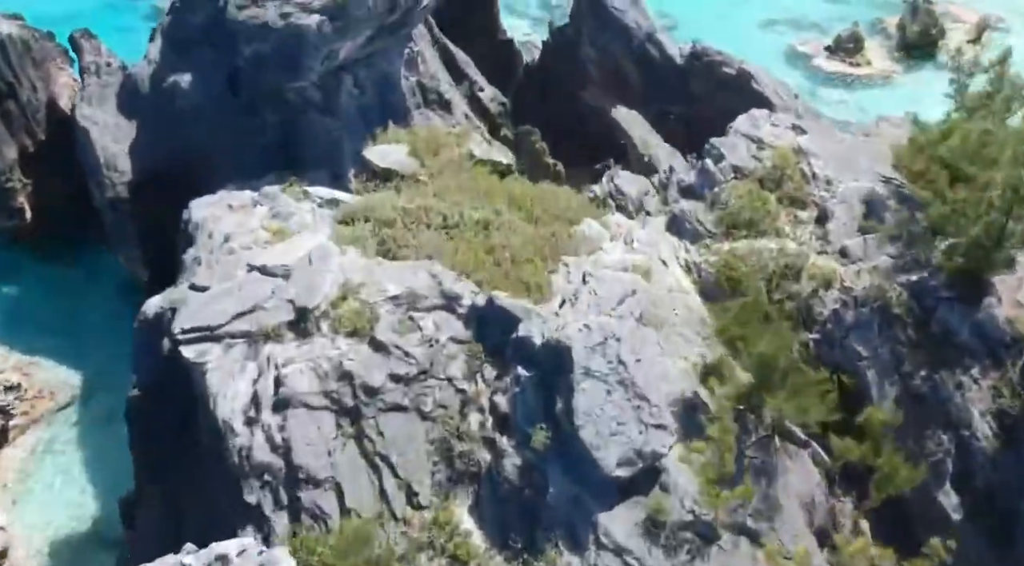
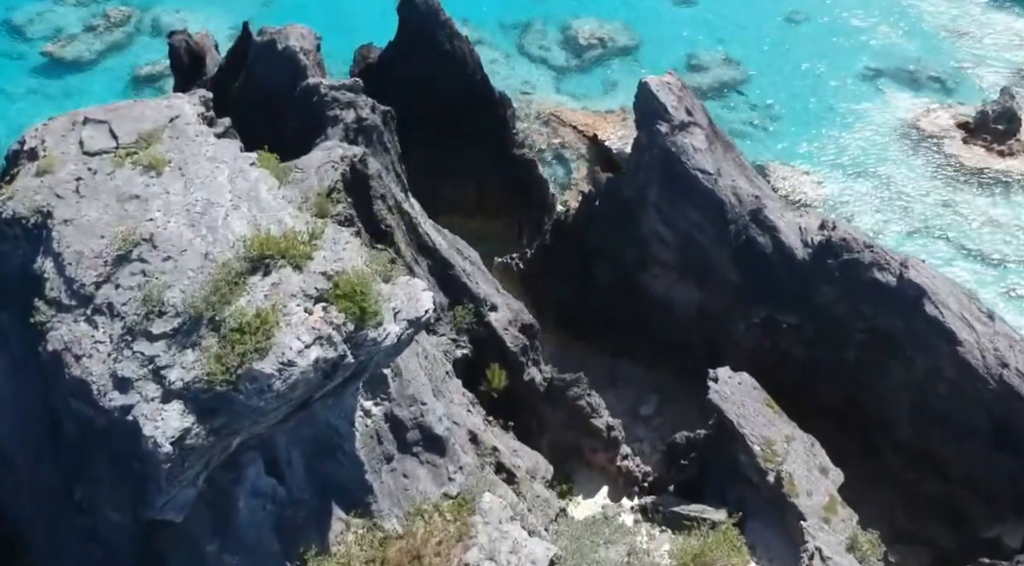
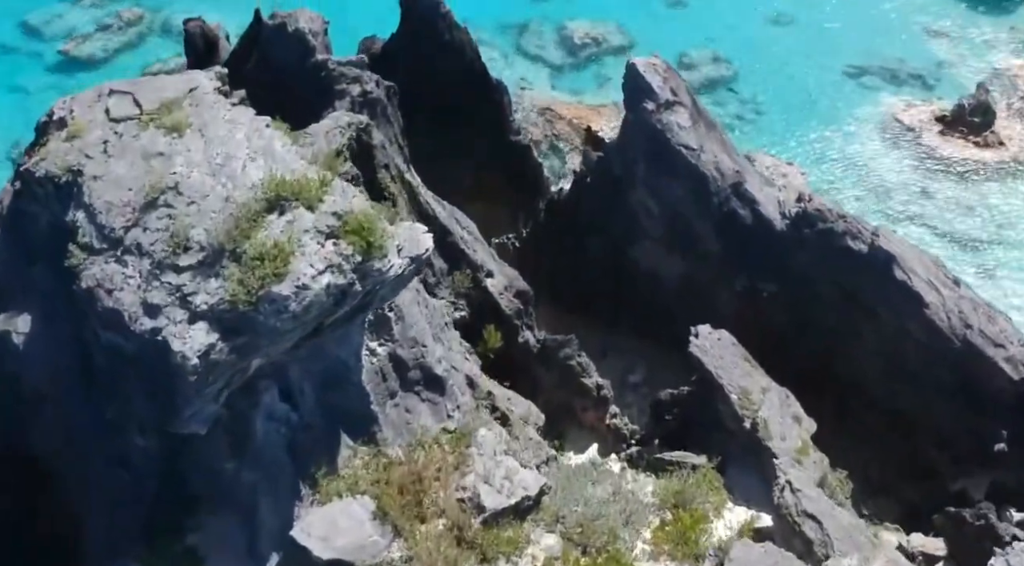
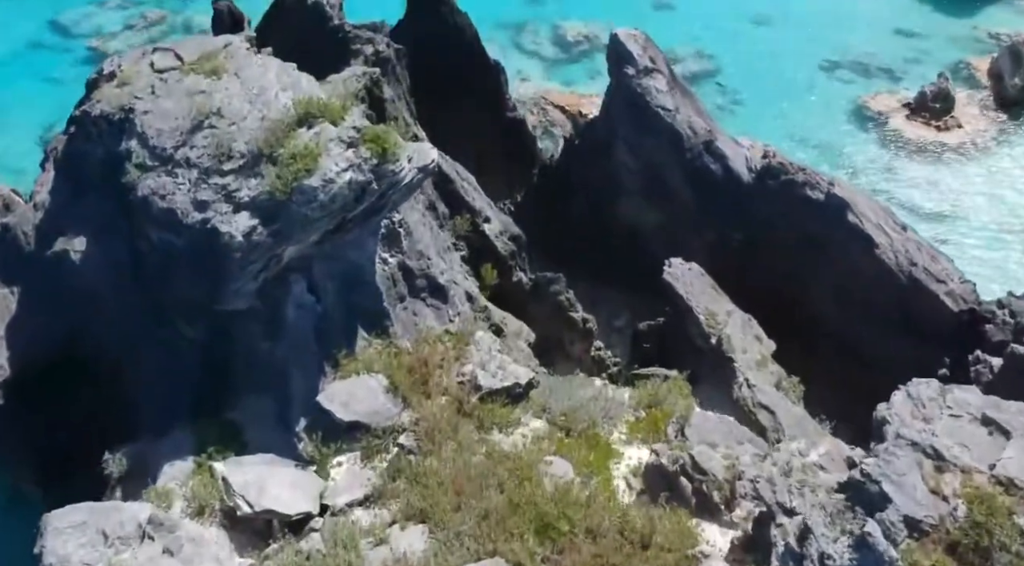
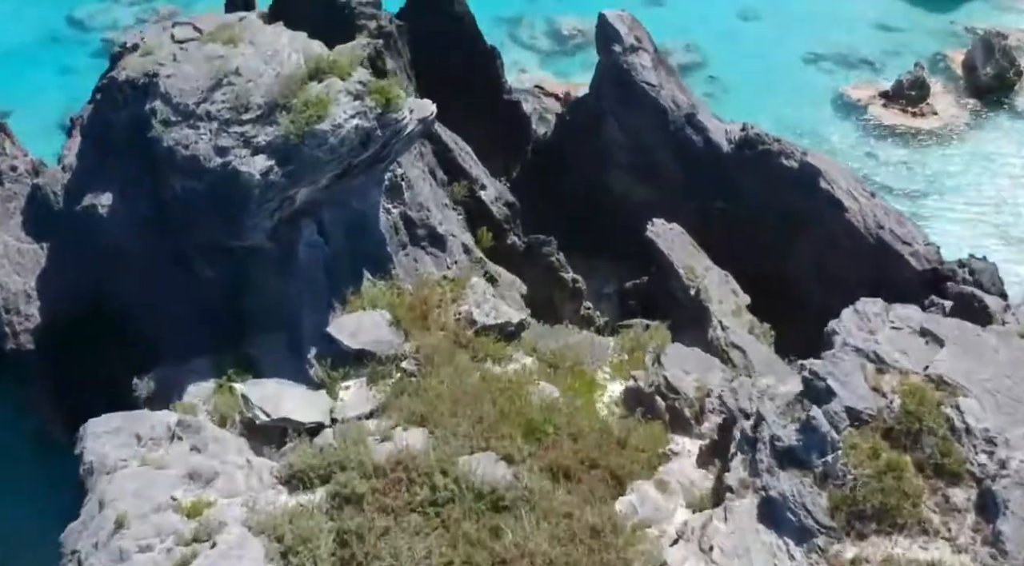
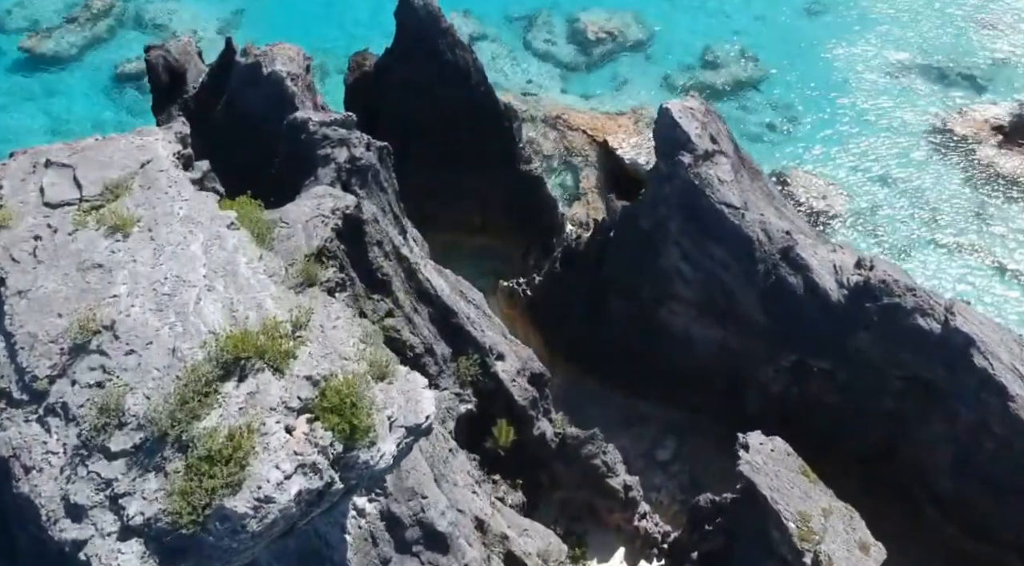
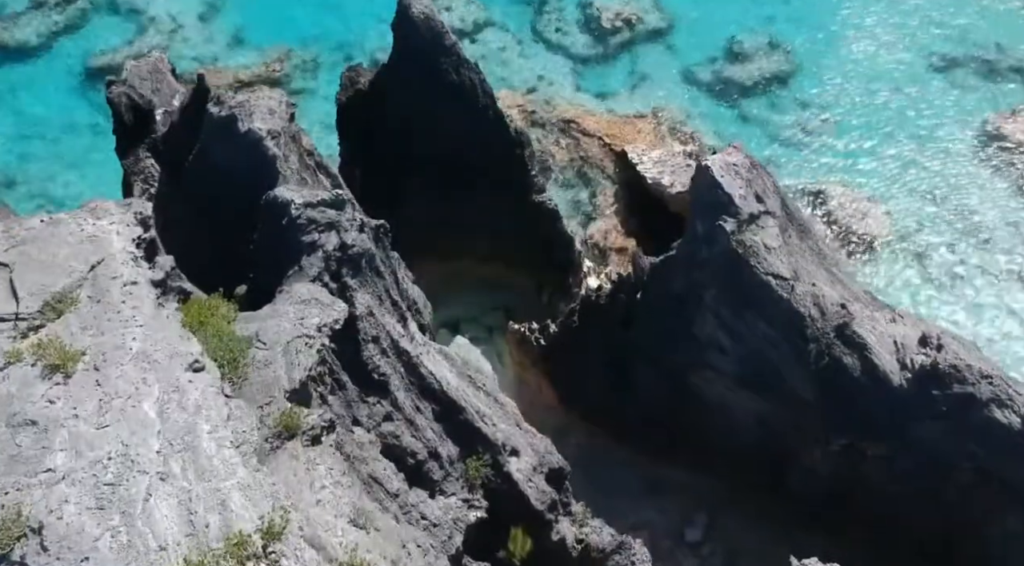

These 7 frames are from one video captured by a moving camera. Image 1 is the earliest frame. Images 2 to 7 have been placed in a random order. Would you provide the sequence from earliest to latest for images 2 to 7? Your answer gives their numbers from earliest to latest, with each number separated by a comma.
5, 4, 3, 2, 6, 7
